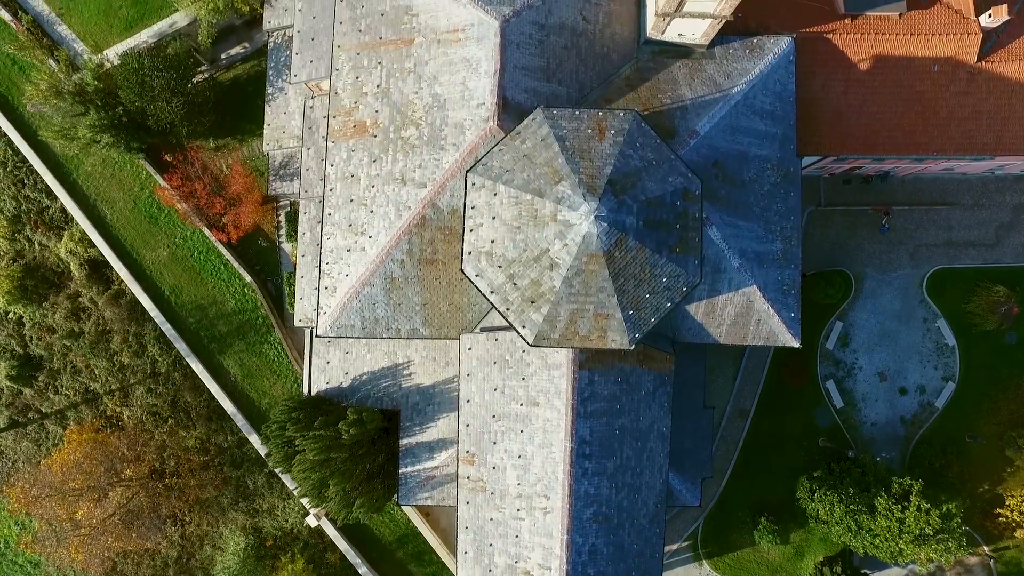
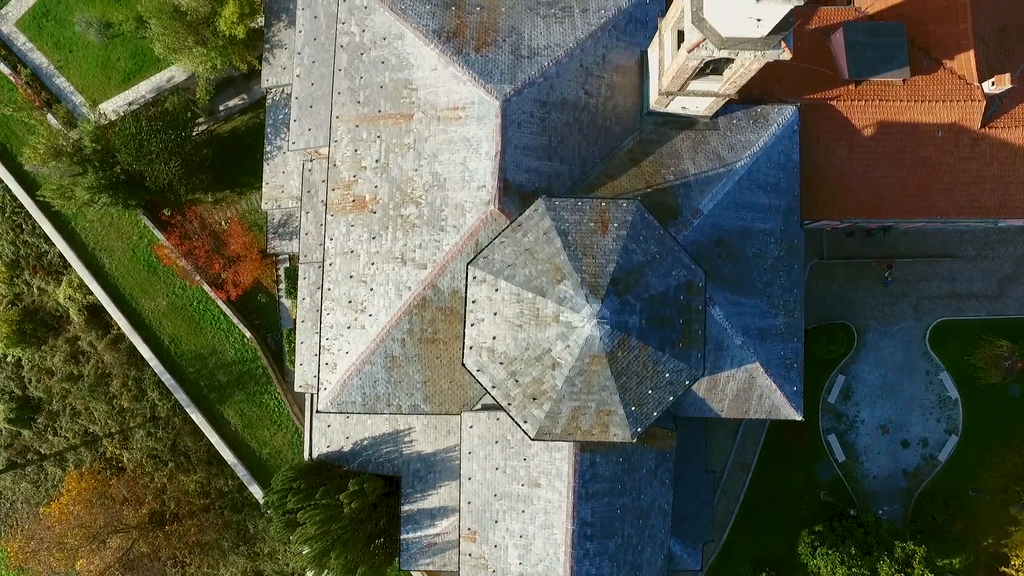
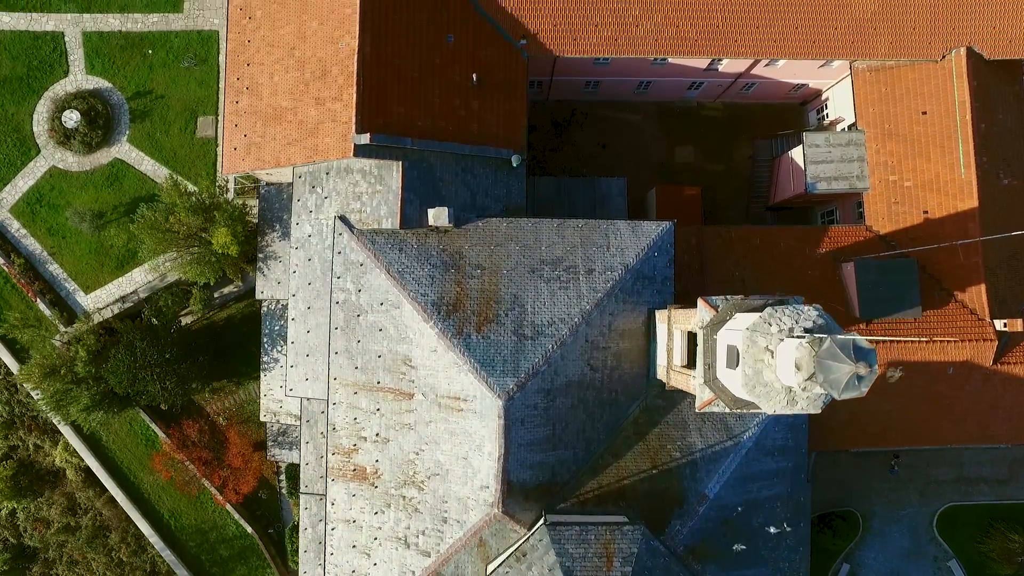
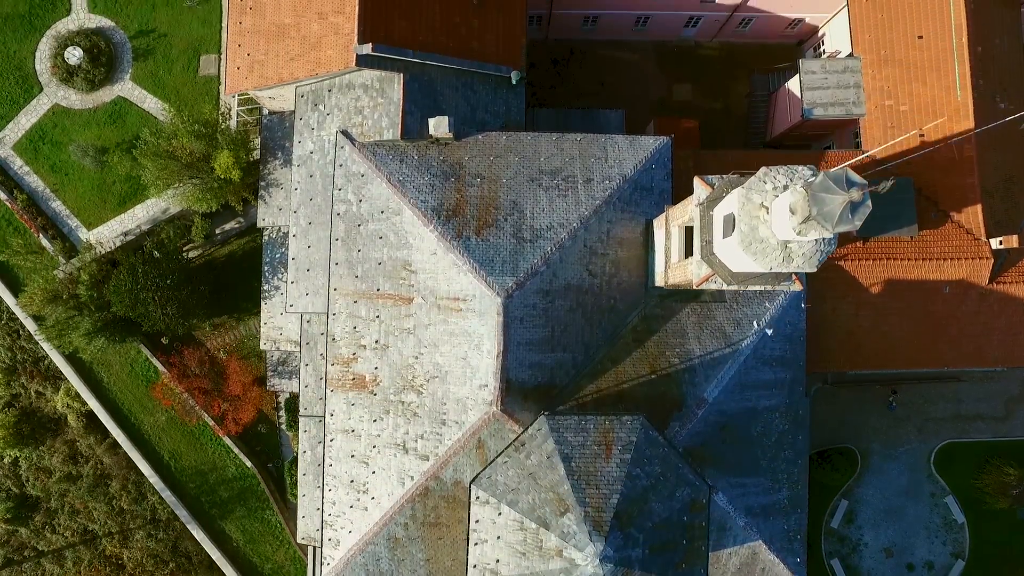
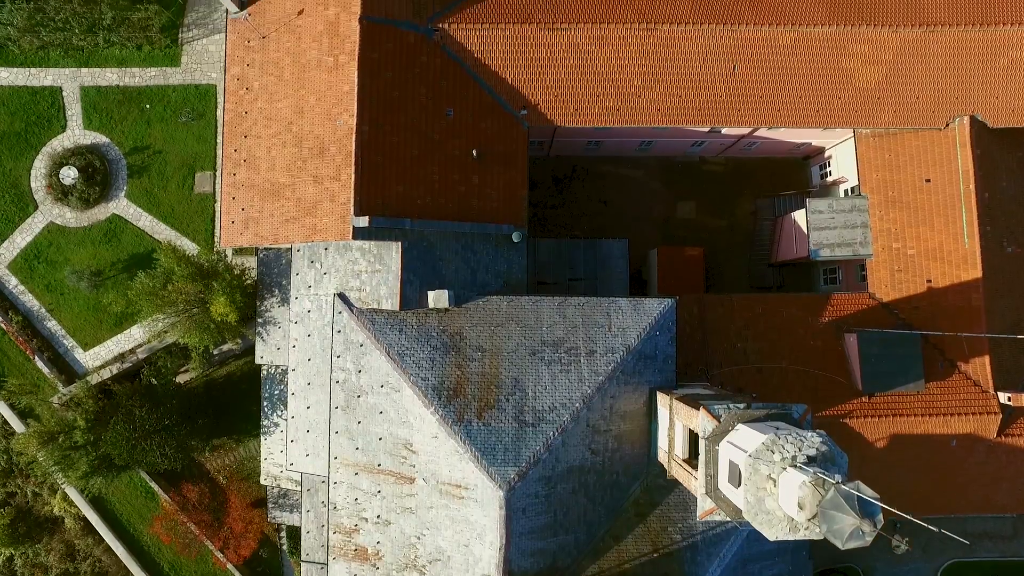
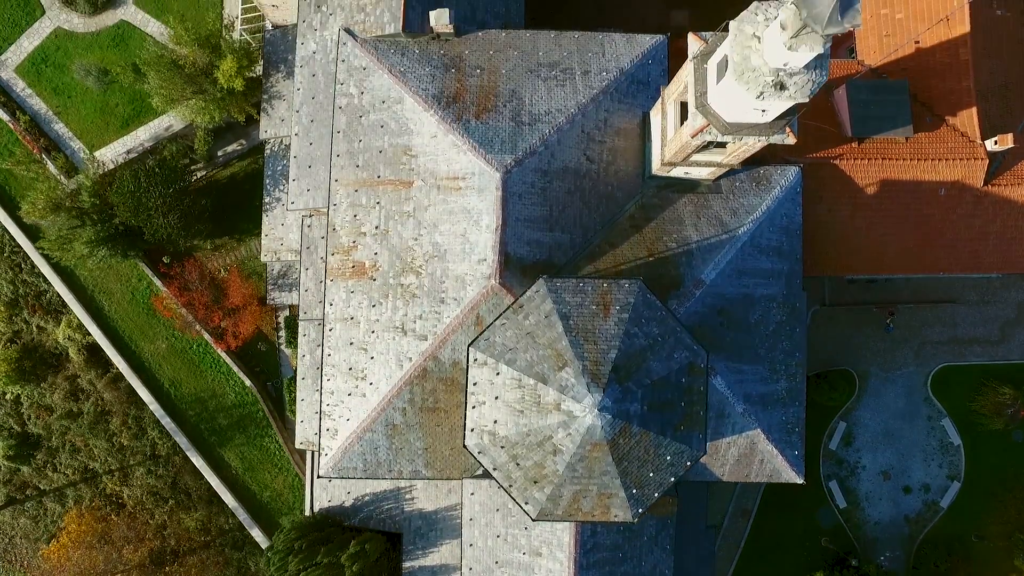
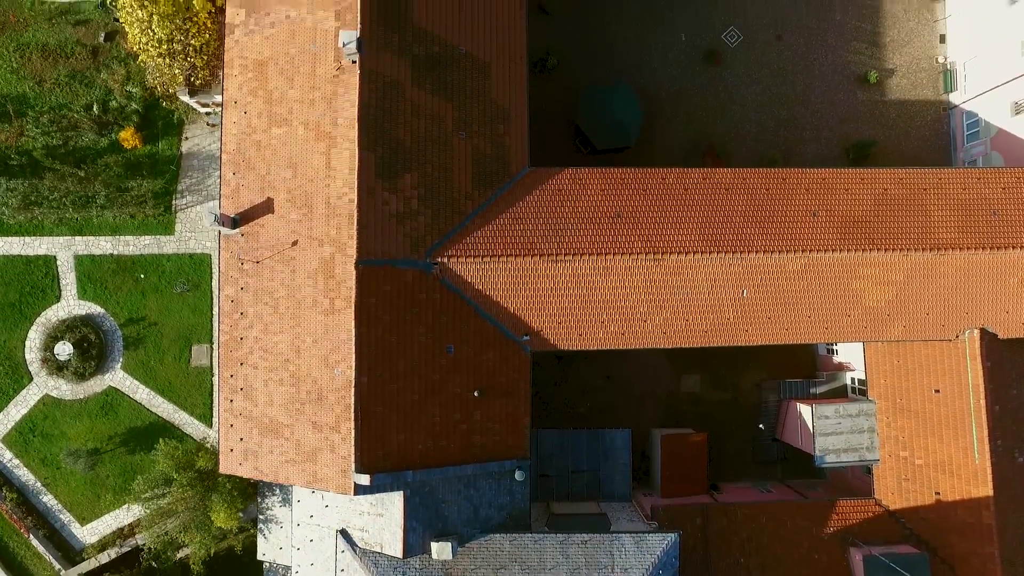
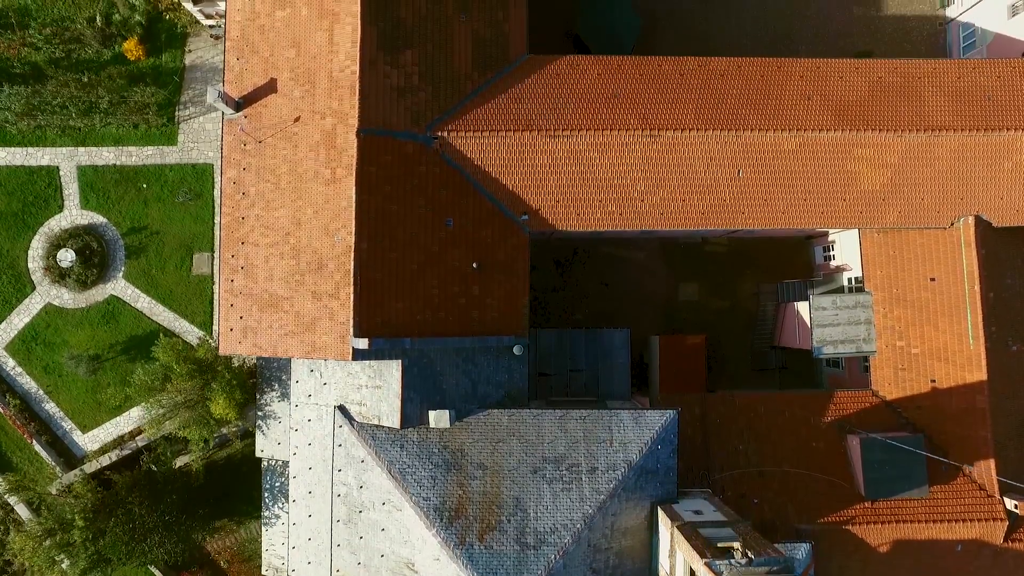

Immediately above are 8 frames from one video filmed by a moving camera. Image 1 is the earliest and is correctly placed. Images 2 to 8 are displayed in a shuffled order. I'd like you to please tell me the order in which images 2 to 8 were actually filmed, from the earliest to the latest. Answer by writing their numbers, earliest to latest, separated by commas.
2, 6, 4, 3, 5, 8, 7
